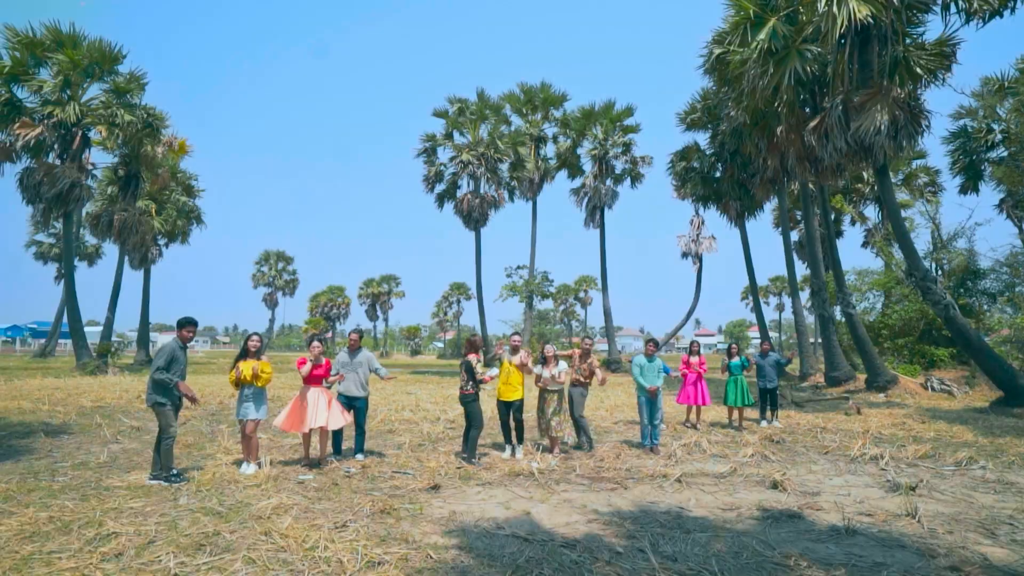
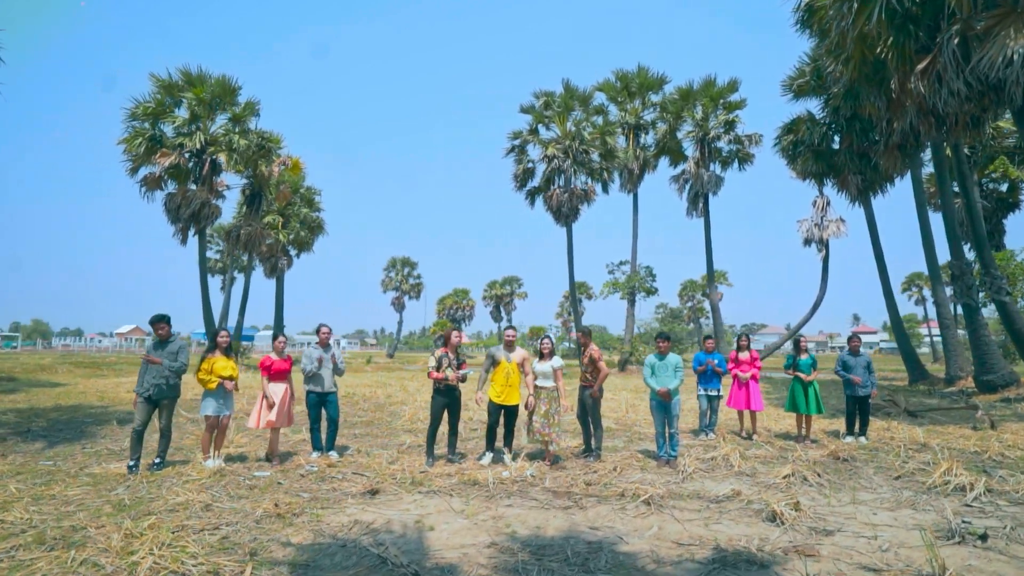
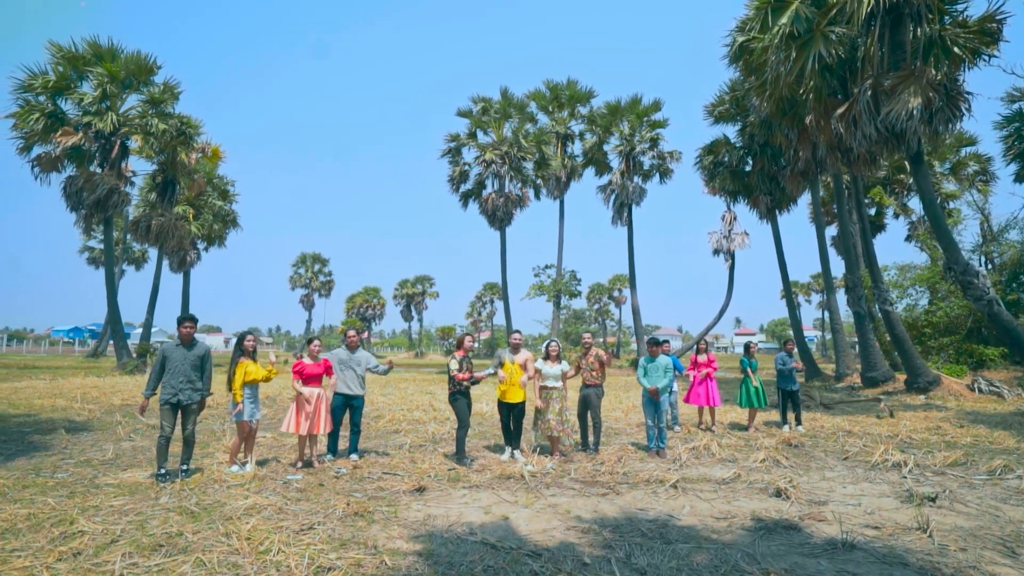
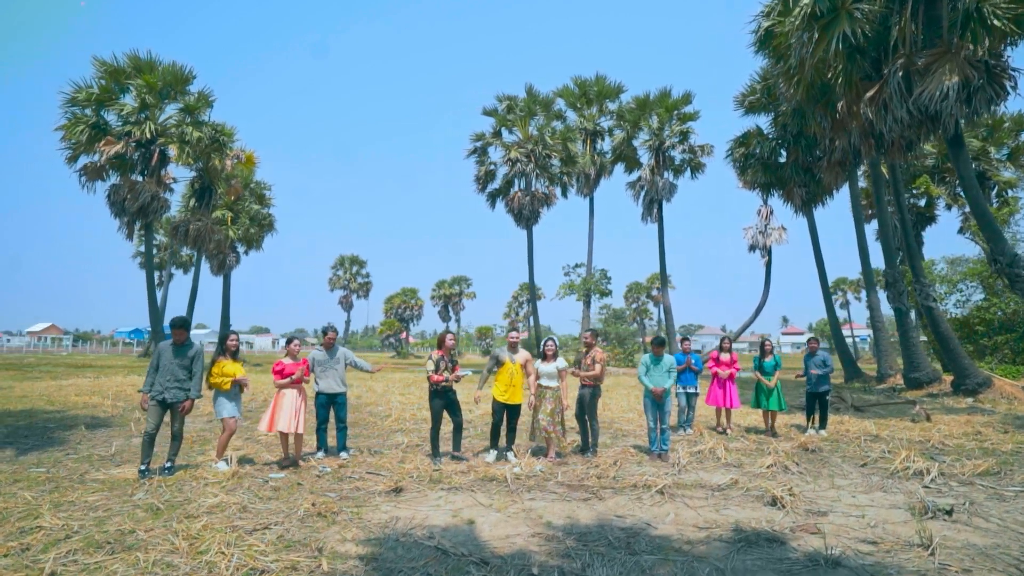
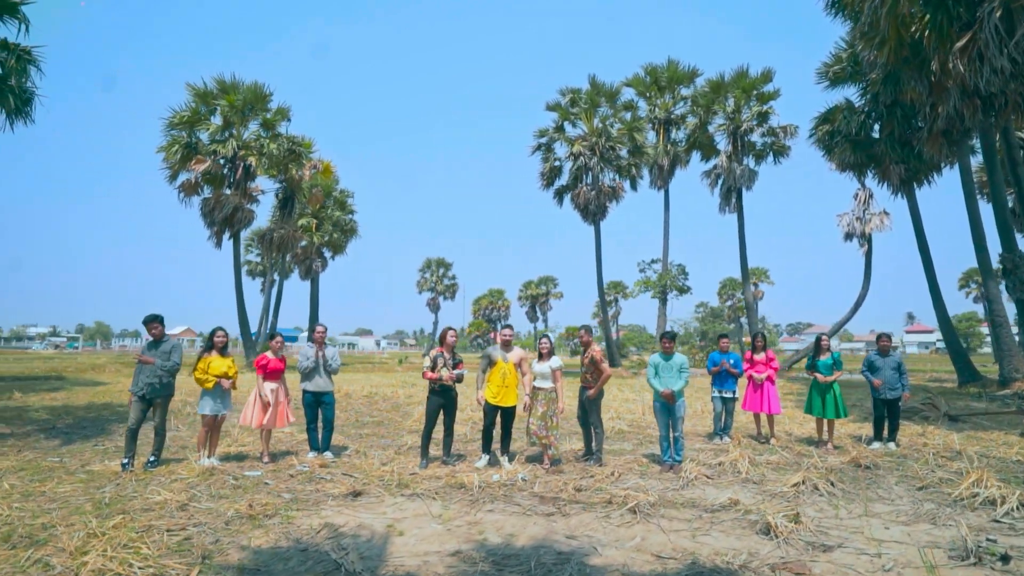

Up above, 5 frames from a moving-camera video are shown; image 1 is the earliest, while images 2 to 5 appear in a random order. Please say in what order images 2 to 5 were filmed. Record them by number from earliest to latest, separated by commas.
3, 4, 2, 5
